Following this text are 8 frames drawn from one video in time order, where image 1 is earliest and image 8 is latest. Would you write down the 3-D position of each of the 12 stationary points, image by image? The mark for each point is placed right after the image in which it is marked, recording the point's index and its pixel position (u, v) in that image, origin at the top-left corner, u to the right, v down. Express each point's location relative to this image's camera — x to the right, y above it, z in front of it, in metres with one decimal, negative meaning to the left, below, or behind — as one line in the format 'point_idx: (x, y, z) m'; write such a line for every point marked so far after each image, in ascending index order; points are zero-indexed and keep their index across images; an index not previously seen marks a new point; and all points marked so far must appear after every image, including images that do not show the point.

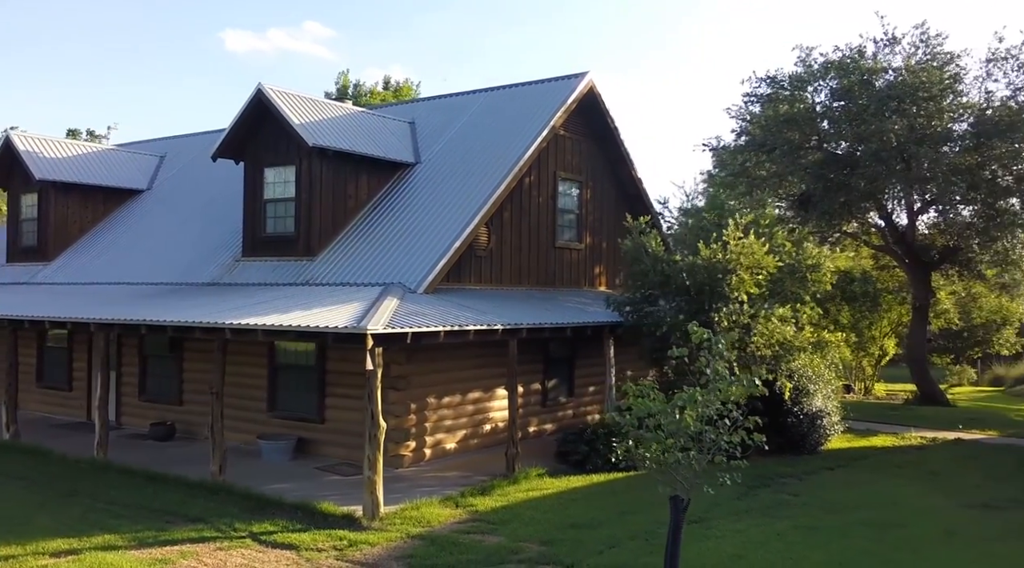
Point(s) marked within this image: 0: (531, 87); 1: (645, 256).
0: (+0.4, +3.9, +19.7) m
1: (+2.3, +0.5, +16.1) m
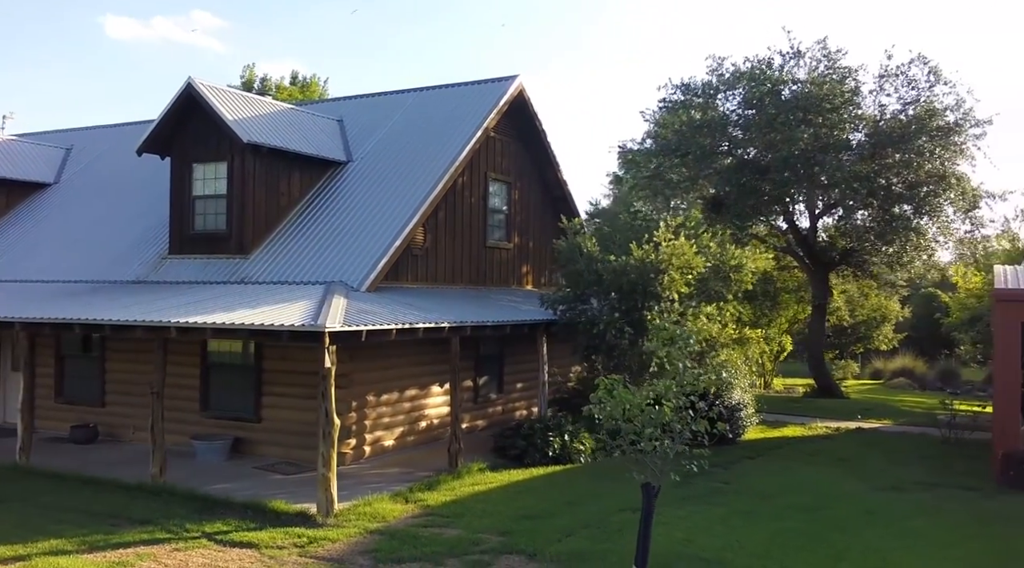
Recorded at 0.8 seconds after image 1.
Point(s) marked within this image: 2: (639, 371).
0: (-1.0, +4.0, +20.0) m
1: (+1.2, +0.5, +16.7) m
2: (+2.2, -1.4, +16.3) m
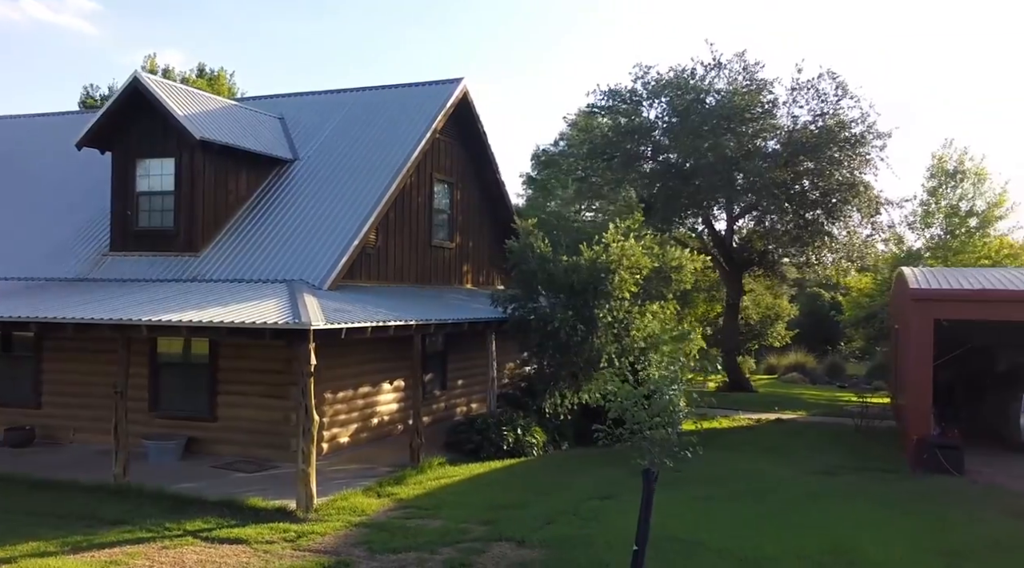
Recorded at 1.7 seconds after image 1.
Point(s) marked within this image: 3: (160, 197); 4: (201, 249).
0: (-2.2, +4.0, +20.2) m
1: (+0.4, +0.5, +17.2) m
2: (+1.4, -1.4, +17.0) m
3: (-6.2, +1.6, +17.3) m
4: (-5.4, +0.6, +16.9) m
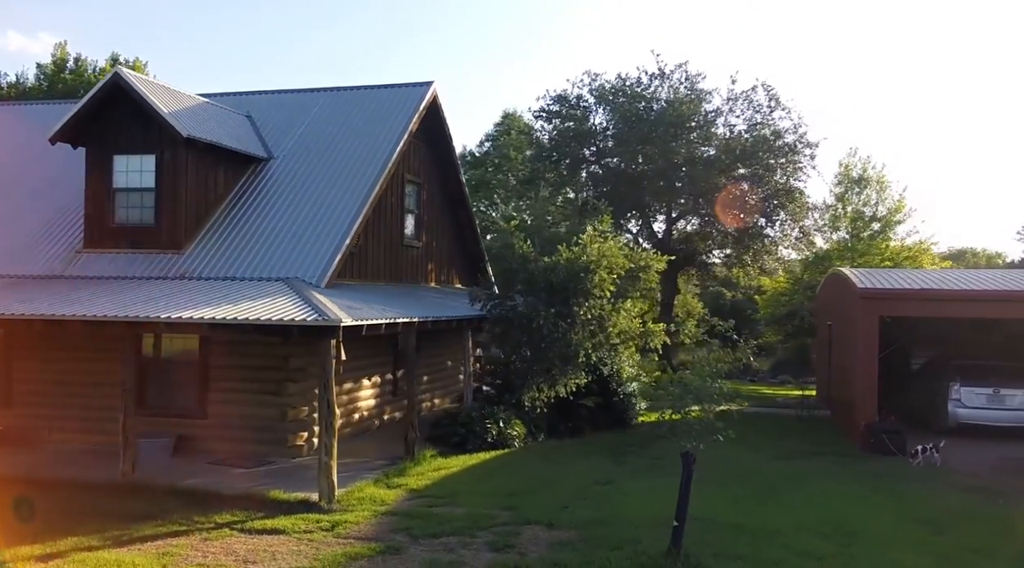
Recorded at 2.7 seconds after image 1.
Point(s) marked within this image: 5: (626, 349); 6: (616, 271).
0: (-3.0, +4.0, +20.6) m
1: (0.0, +0.5, +18.0) m
2: (+1.0, -1.4, +17.8) m
3: (-6.6, +1.6, +17.2) m
4: (-5.7, +0.7, +16.9) m
5: (+2.1, -1.3, +18.8) m
6: (+1.9, +0.2, +17.9) m
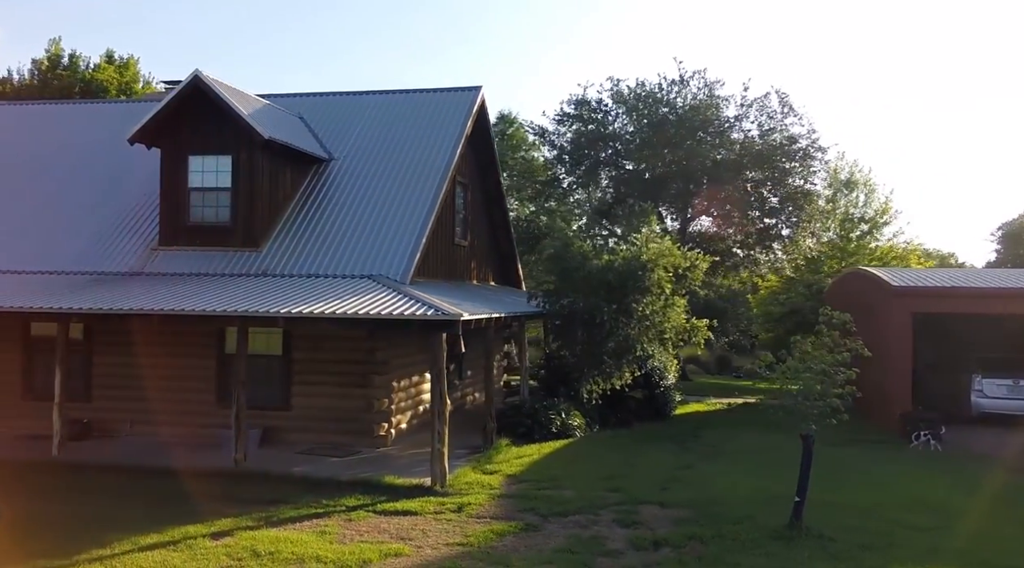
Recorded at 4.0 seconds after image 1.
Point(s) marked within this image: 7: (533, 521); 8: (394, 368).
0: (-2.0, +4.1, +21.3) m
1: (+1.1, +0.6, +18.8) m
2: (+2.1, -1.3, +18.7) m
3: (-5.4, +1.7, +17.7) m
4: (-4.5, +0.7, +17.5) m
5: (+3.2, -1.2, +19.8) m
6: (+3.0, +0.3, +18.9) m
7: (+0.3, -2.9, +11.9) m
8: (-2.0, -1.4, +16.8) m
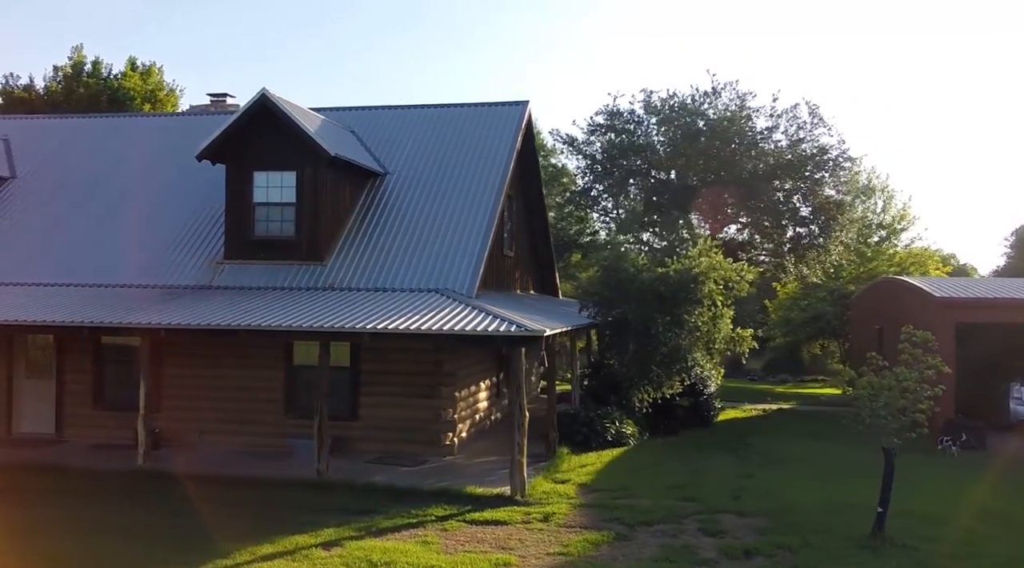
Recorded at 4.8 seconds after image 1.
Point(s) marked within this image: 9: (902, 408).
0: (-0.9, +3.9, +21.7) m
1: (+2.2, +0.4, +19.3) m
2: (+3.2, -1.6, +19.2) m
3: (-4.3, +1.4, +18.1) m
4: (-3.4, +0.5, +17.9) m
5: (+4.2, -1.5, +20.3) m
6: (+4.1, +0.1, +19.4) m
7: (+1.4, -3.1, +12.3) m
8: (-1.0, -1.7, +17.2) m
9: (+4.6, -1.5, +11.4) m
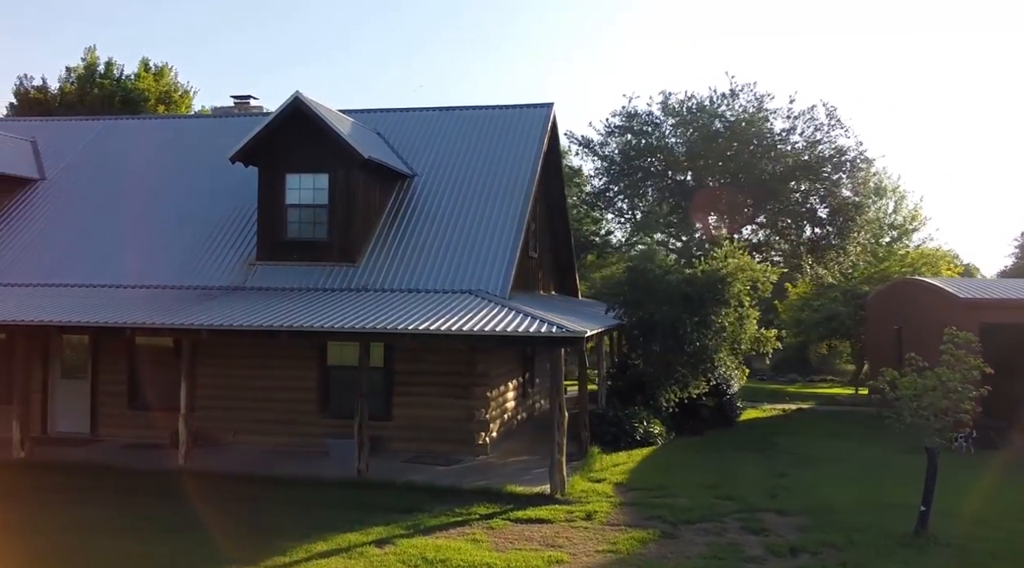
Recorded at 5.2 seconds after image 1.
0: (-0.4, +3.8, +21.9) m
1: (+2.7, +0.3, +19.5) m
2: (+3.8, -1.6, +19.4) m
3: (-3.8, +1.4, +18.3) m
4: (-2.8, +0.5, +18.0) m
5: (+4.8, -1.5, +20.5) m
6: (+4.7, 0.0, +19.5) m
7: (+2.0, -3.1, +12.5) m
8: (-0.4, -1.7, +17.4) m
9: (+5.2, -1.5, +11.6) m
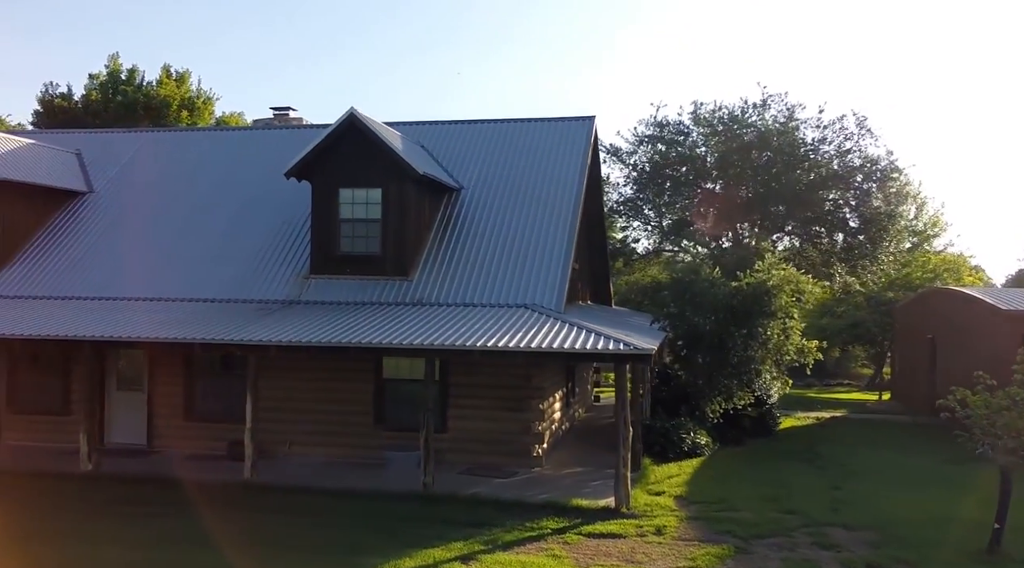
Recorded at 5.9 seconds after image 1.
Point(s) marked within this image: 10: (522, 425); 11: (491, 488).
0: (+0.6, +3.6, +22.1) m
1: (+3.7, +0.1, +19.7) m
2: (+4.7, -1.8, +19.6) m
3: (-2.8, +1.1, +18.5) m
4: (-1.9, +0.2, +18.2) m
5: (+5.8, -1.7, +20.7) m
6: (+5.6, -0.2, +19.8) m
7: (+2.9, -3.4, +12.7) m
8: (+0.6, -1.9, +17.6) m
9: (+6.1, -1.7, +11.8) m
10: (+0.2, -2.5, +17.1) m
11: (-0.3, -3.3, +15.6) m
